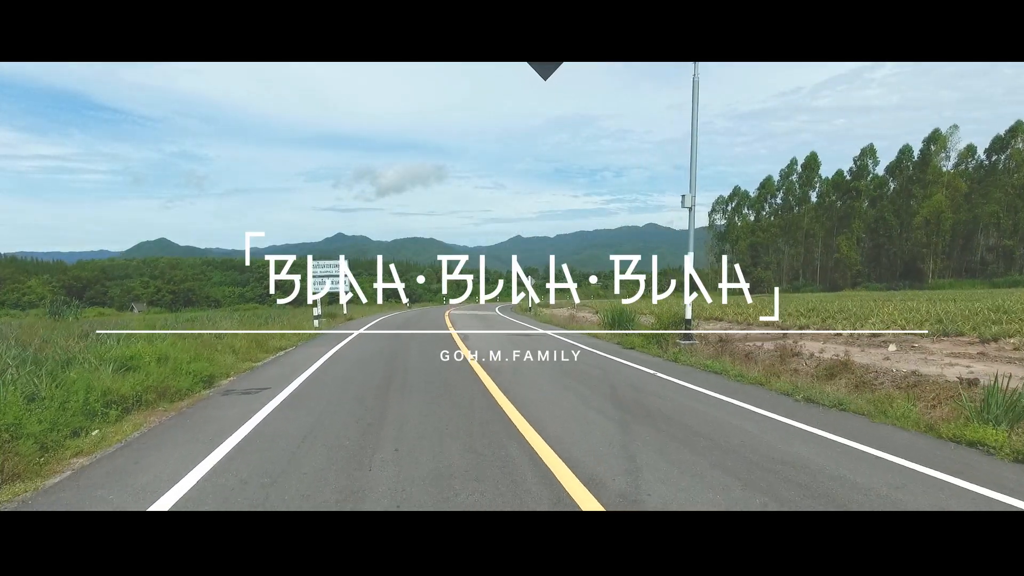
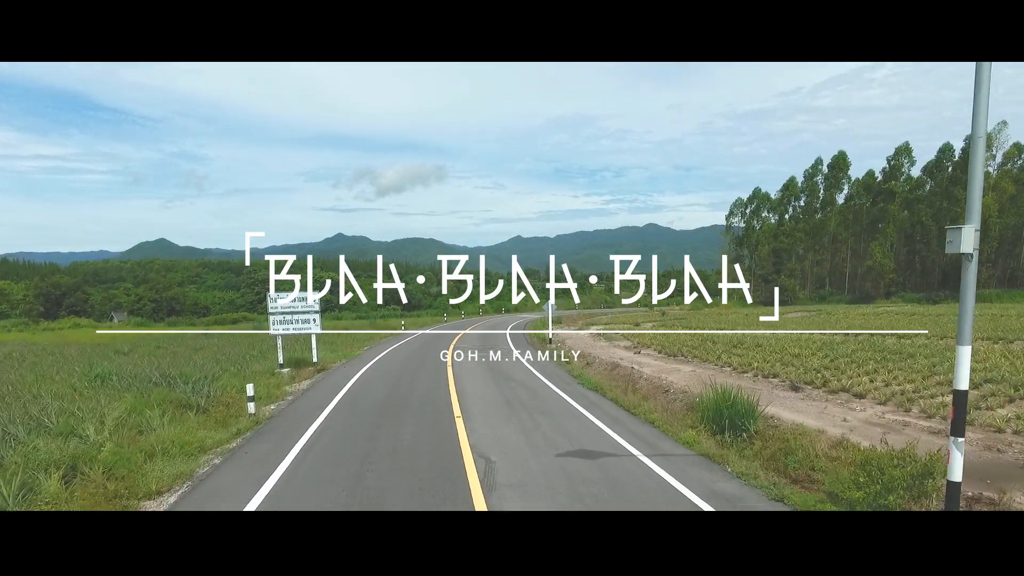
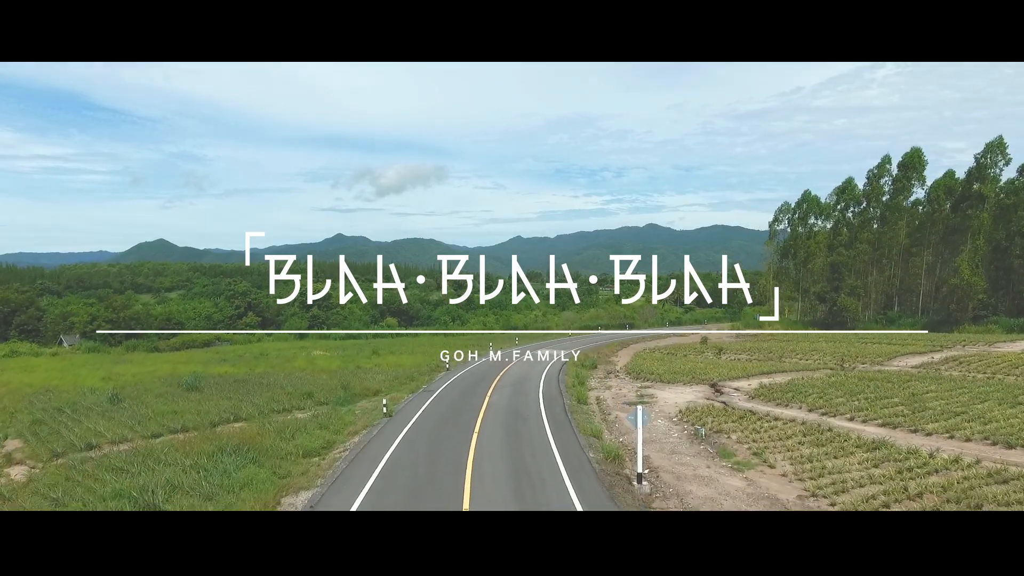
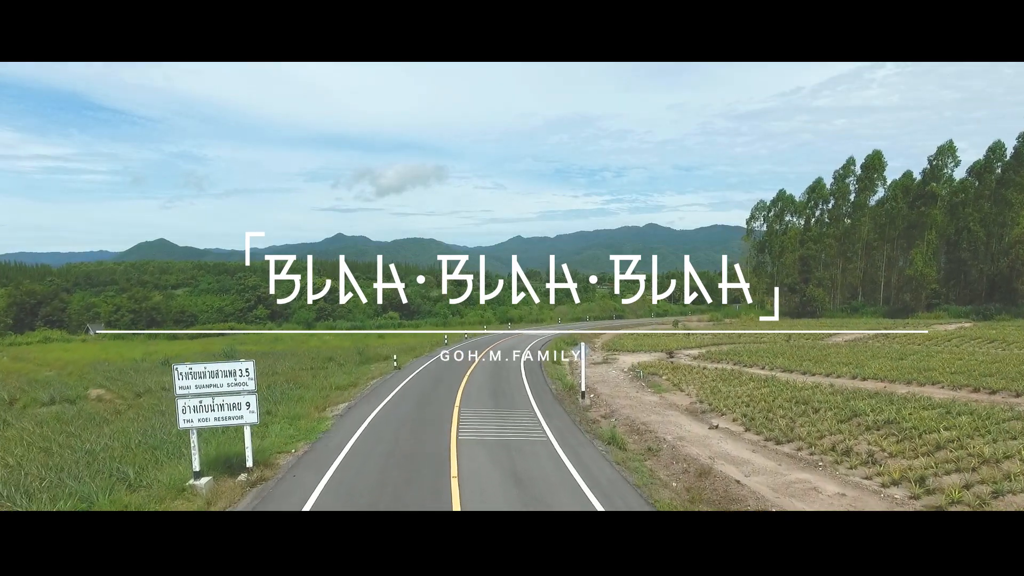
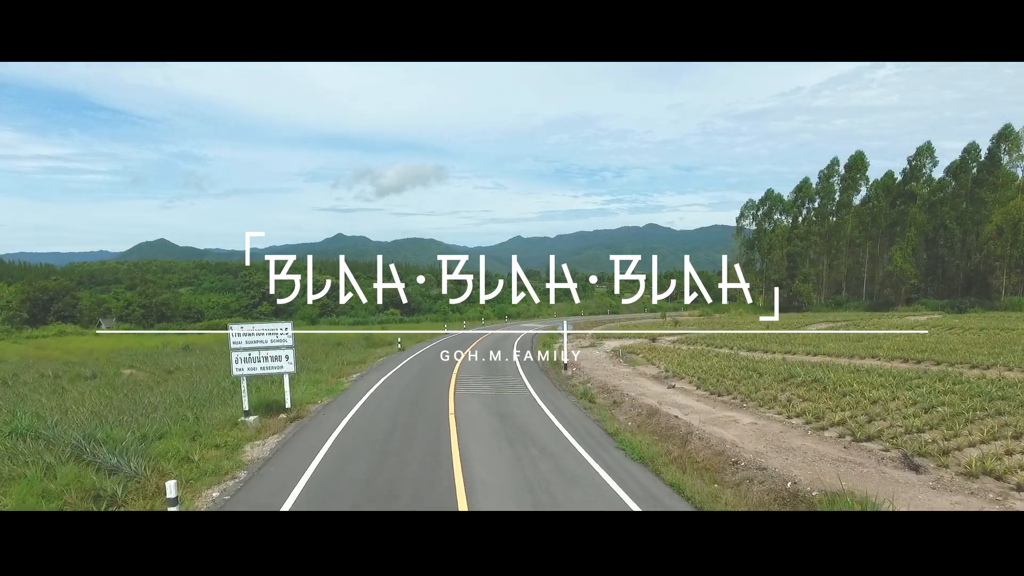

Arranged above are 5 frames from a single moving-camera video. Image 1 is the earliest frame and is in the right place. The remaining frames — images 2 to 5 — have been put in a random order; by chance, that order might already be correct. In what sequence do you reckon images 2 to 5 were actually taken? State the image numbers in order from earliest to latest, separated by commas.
2, 5, 4, 3
